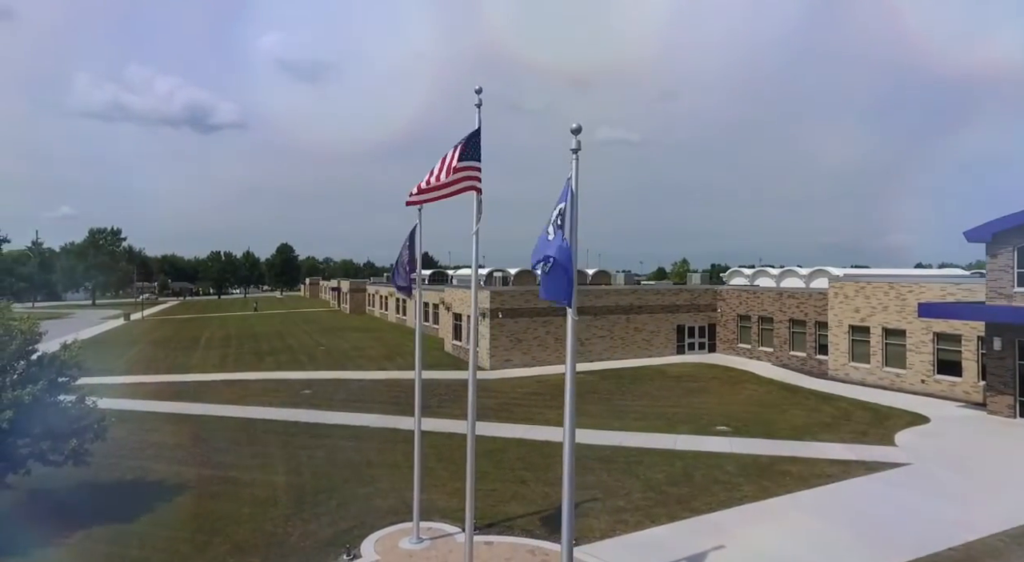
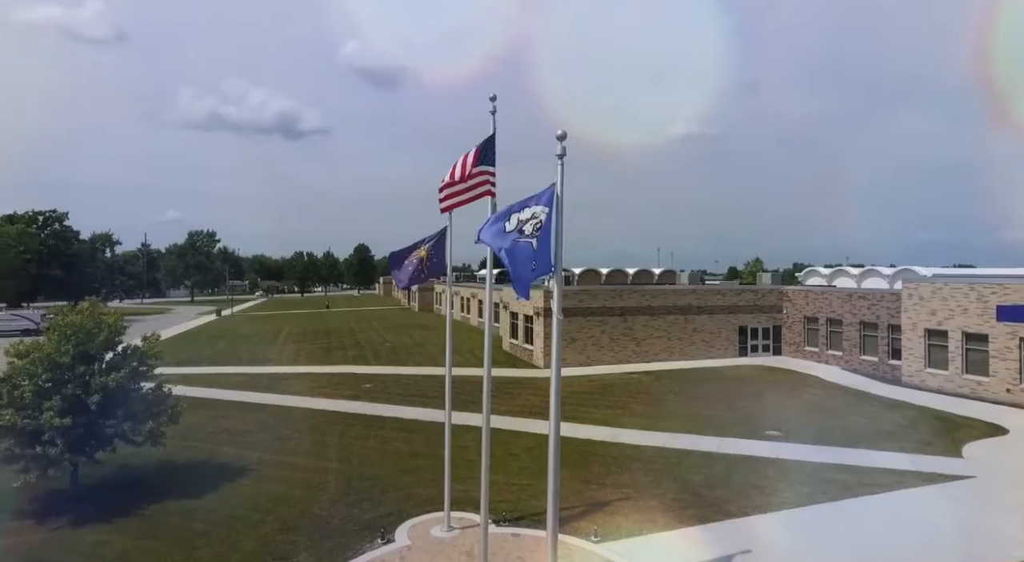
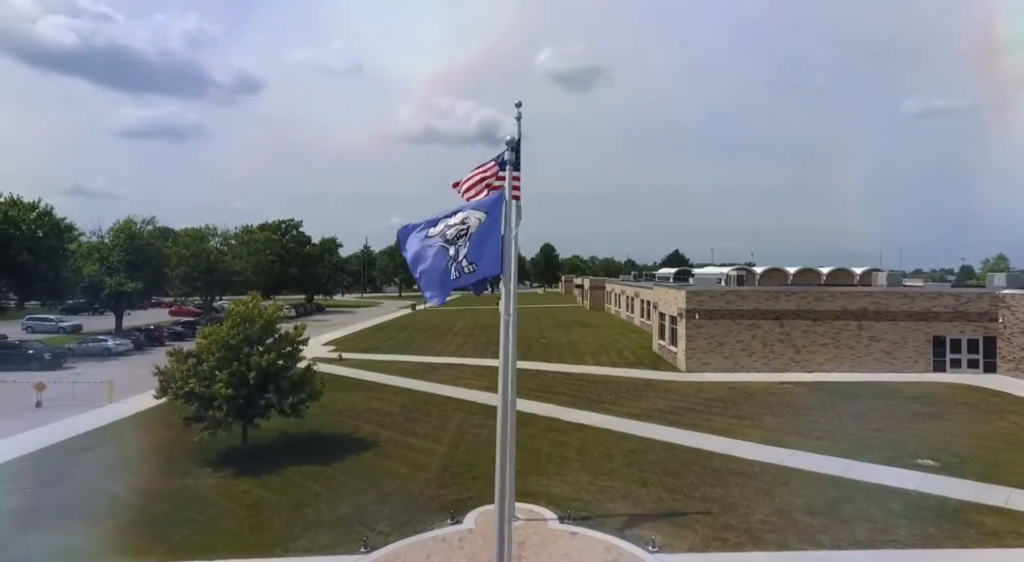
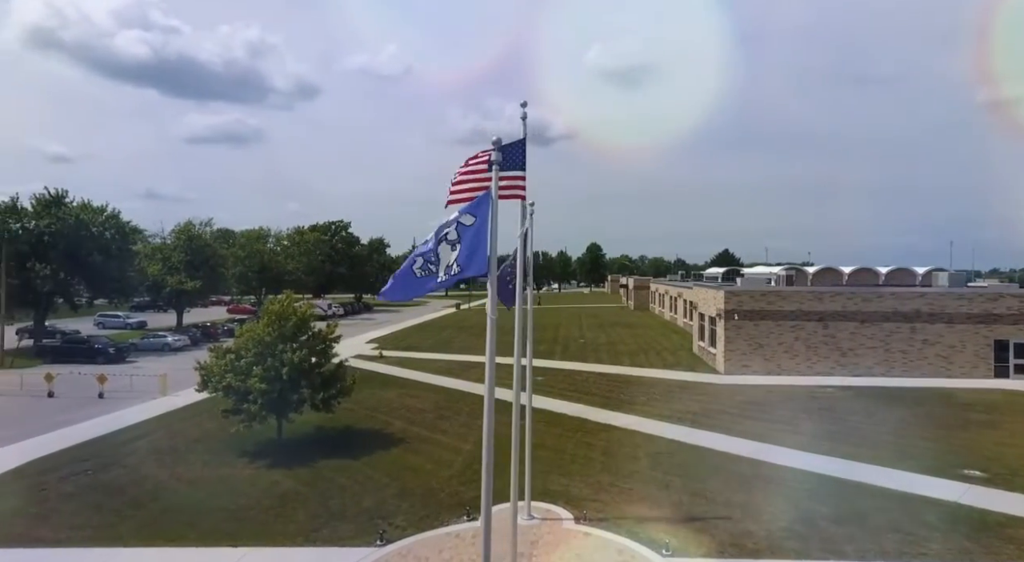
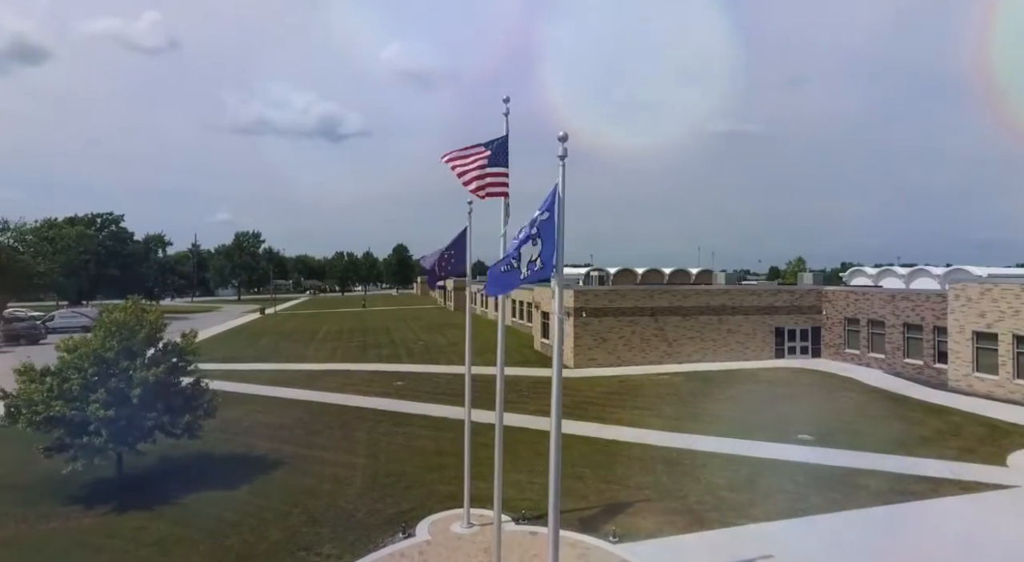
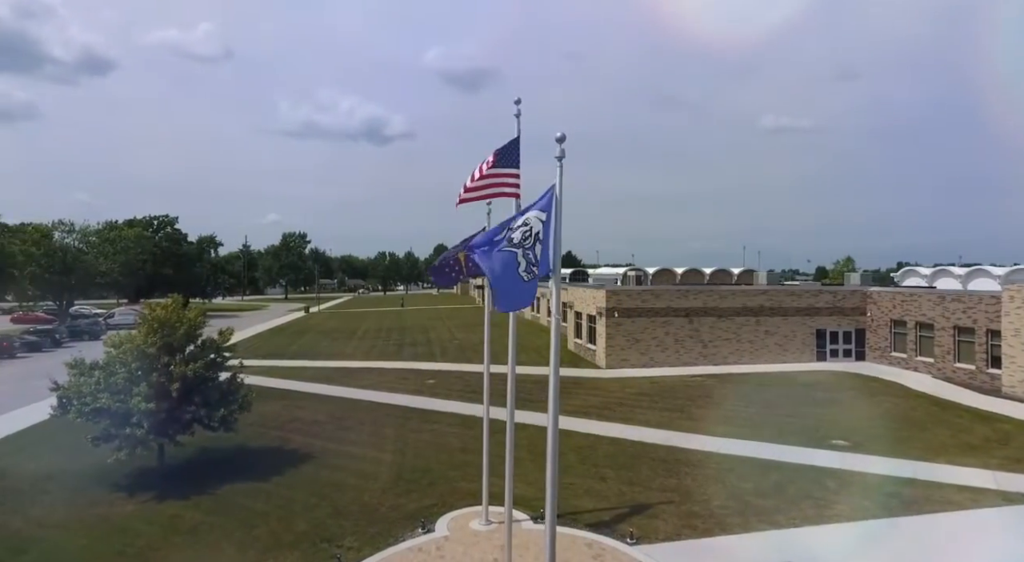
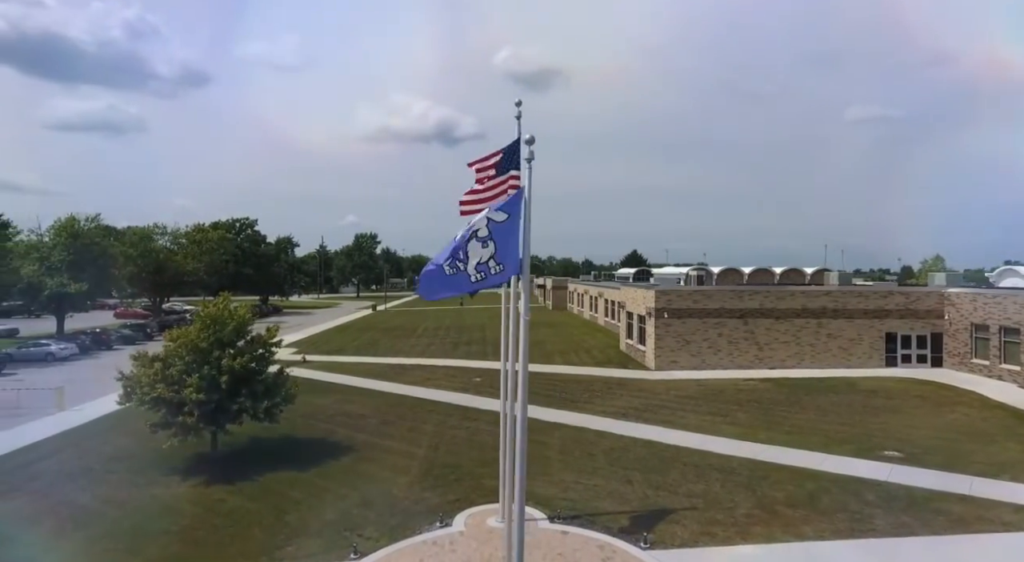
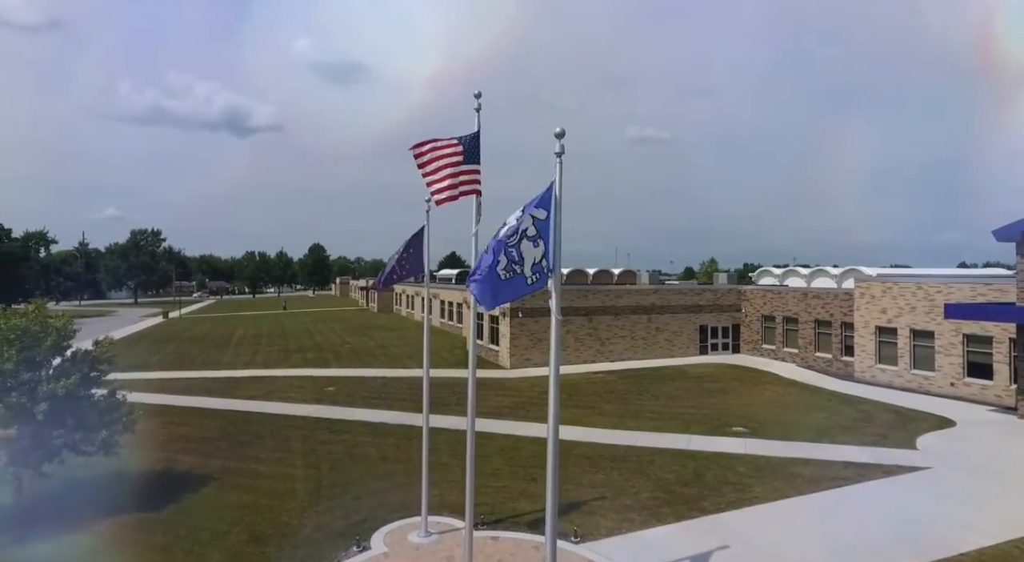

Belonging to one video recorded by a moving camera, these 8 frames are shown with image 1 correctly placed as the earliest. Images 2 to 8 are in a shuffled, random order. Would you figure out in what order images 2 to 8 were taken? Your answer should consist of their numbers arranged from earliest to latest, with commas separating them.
8, 2, 5, 6, 7, 3, 4
